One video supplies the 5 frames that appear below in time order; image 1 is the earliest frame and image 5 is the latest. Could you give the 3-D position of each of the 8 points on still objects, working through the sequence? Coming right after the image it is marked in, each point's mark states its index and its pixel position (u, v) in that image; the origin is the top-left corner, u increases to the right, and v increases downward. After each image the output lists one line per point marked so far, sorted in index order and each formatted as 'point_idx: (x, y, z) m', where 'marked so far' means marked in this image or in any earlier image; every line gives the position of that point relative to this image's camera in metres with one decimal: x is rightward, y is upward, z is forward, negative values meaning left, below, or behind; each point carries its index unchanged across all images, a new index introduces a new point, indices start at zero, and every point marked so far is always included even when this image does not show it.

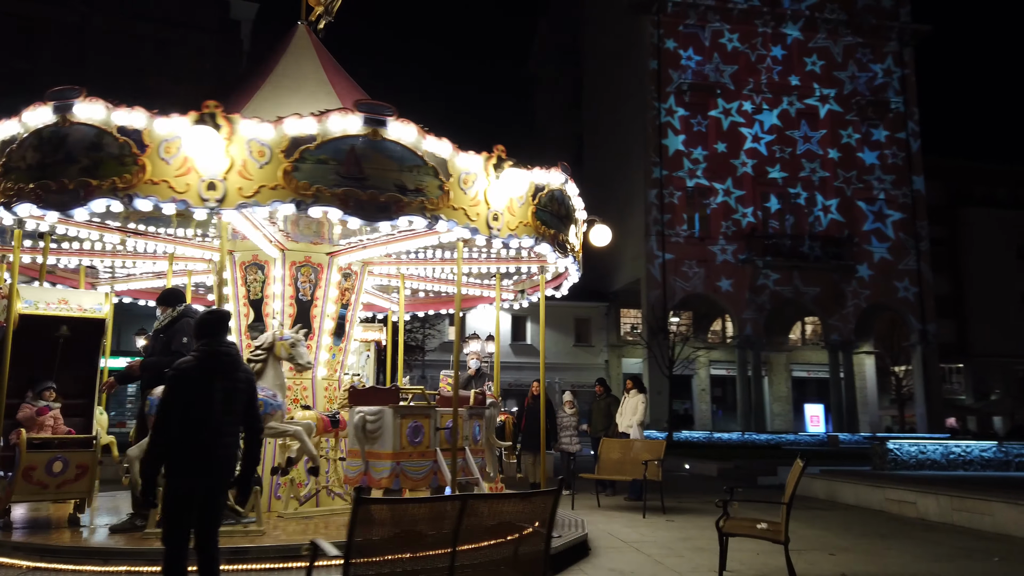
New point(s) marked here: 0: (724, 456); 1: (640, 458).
0: (+5.6, -4.2, +19.0) m
1: (+1.7, -2.4, +10.5) m
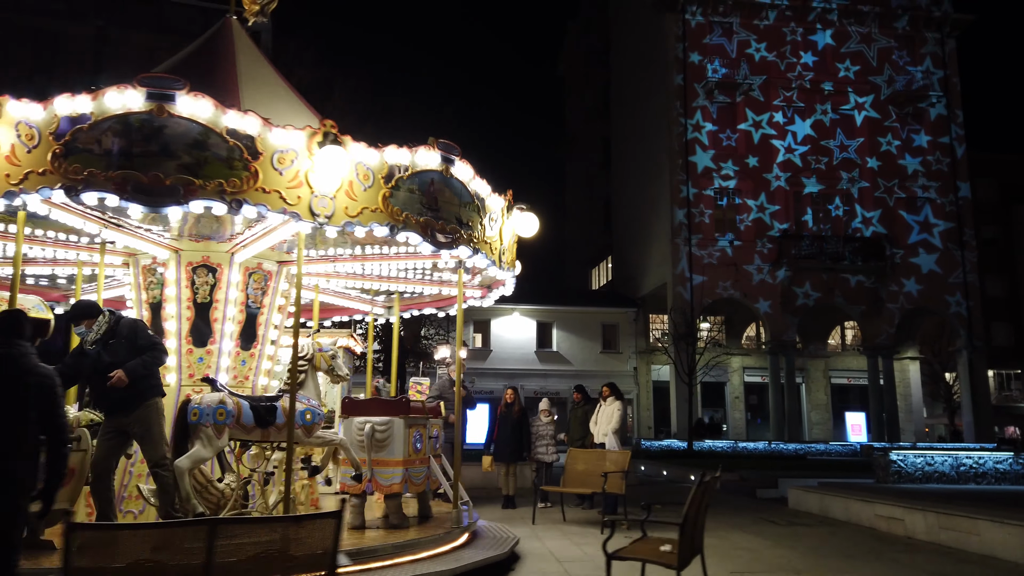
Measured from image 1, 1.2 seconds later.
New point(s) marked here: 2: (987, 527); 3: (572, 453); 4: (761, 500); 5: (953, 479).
0: (+5.6, -4.2, +18.1) m
1: (+1.1, -2.4, +9.9) m
2: (+5.0, -2.5, +8.0) m
3: (+0.9, -2.2, +10.1) m
4: (+4.4, -3.8, +13.4) m
5: (+7.4, -3.3, +12.9) m
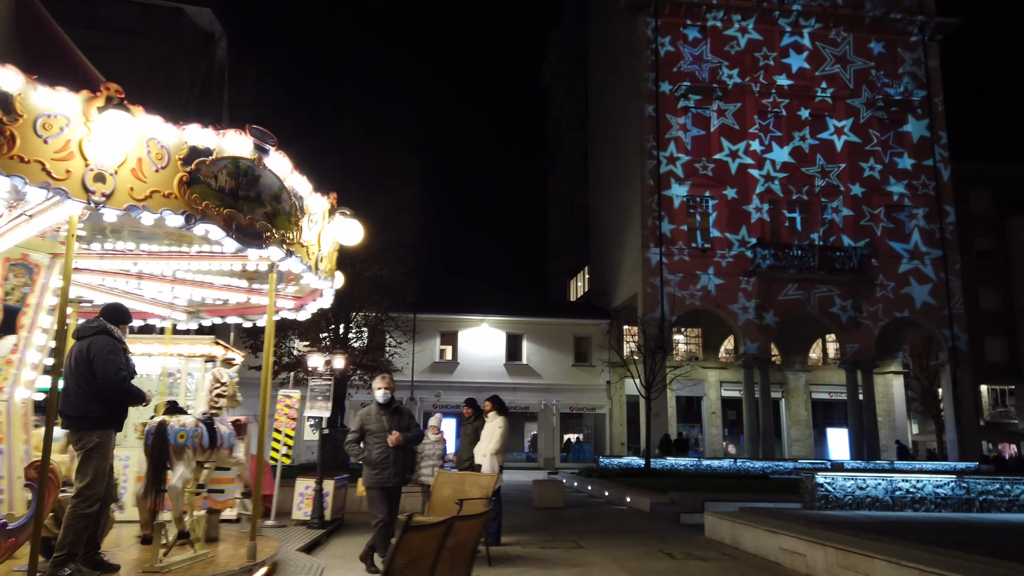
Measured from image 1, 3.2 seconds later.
0: (+3.9, -4.4, +16.8) m
1: (-0.6, -2.4, +8.7) m
2: (+3.3, -2.5, +6.8) m
3: (-0.8, -2.2, +8.9) m
4: (+2.8, -3.8, +12.2) m
5: (+5.8, -3.3, +11.6) m
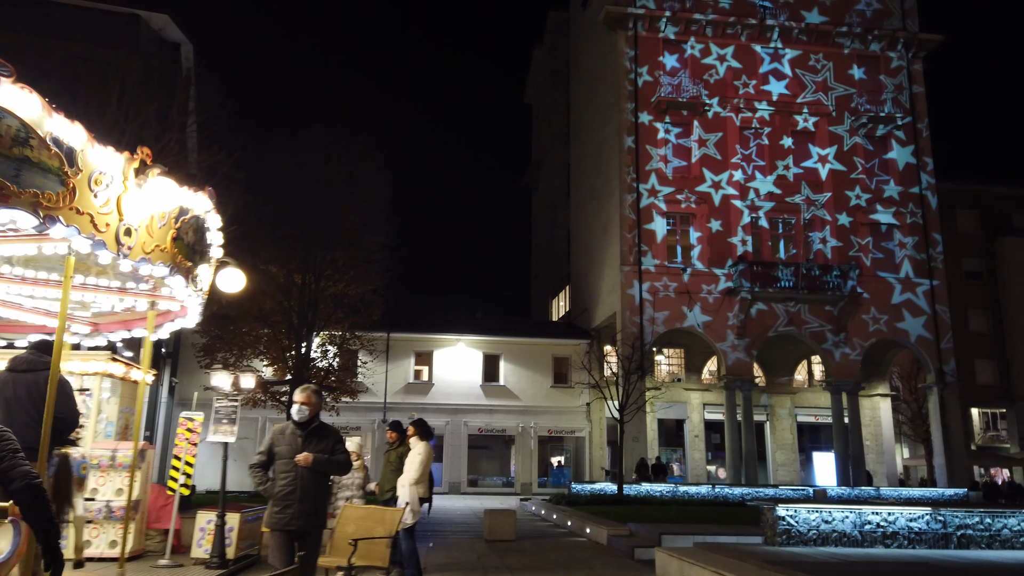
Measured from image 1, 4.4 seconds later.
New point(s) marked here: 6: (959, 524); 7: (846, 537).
0: (+3.0, -4.7, +15.8) m
1: (-1.5, -2.5, +7.6) m
2: (+2.4, -2.5, +5.7) m
3: (-1.7, -2.3, +7.8) m
4: (+1.8, -4.0, +11.1) m
5: (+4.8, -3.5, +10.6) m
6: (+6.6, -3.5, +11.2) m
7: (+4.8, -3.5, +10.7) m
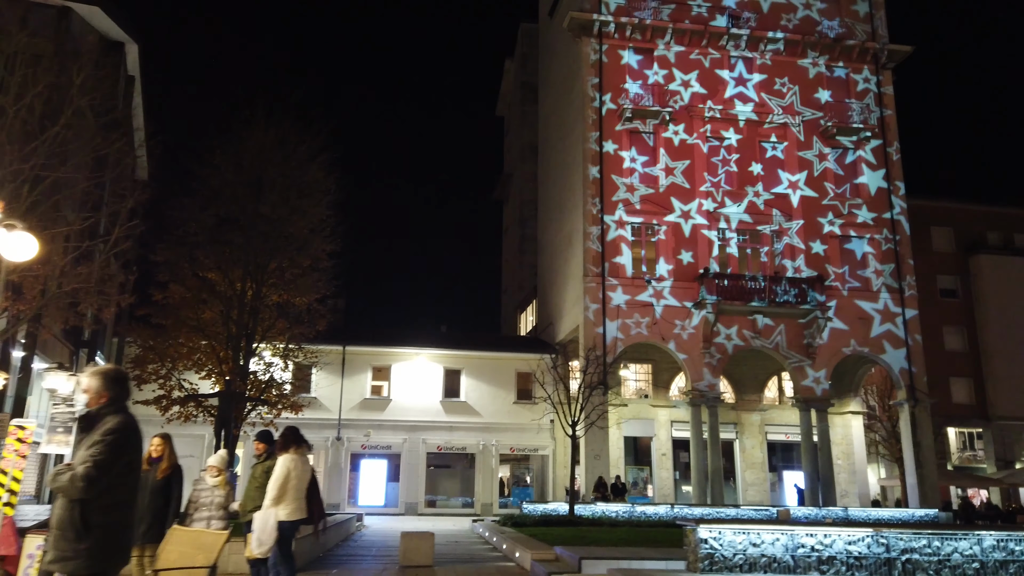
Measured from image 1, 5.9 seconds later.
0: (+1.5, -4.8, +14.6) m
1: (-2.7, -2.3, +6.4) m
2: (+1.2, -2.3, +4.6) m
3: (-3.0, -2.1, +6.6) m
4: (+0.5, -4.0, +9.9) m
5: (+3.5, -3.5, +9.4) m
6: (+5.3, -3.4, +10.1) m
7: (+3.4, -3.5, +9.6) m
